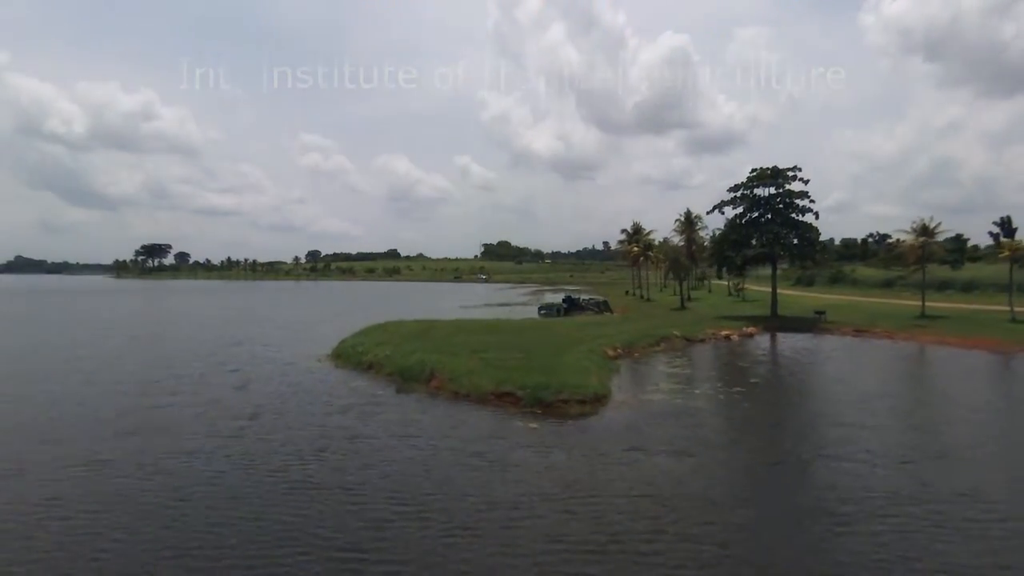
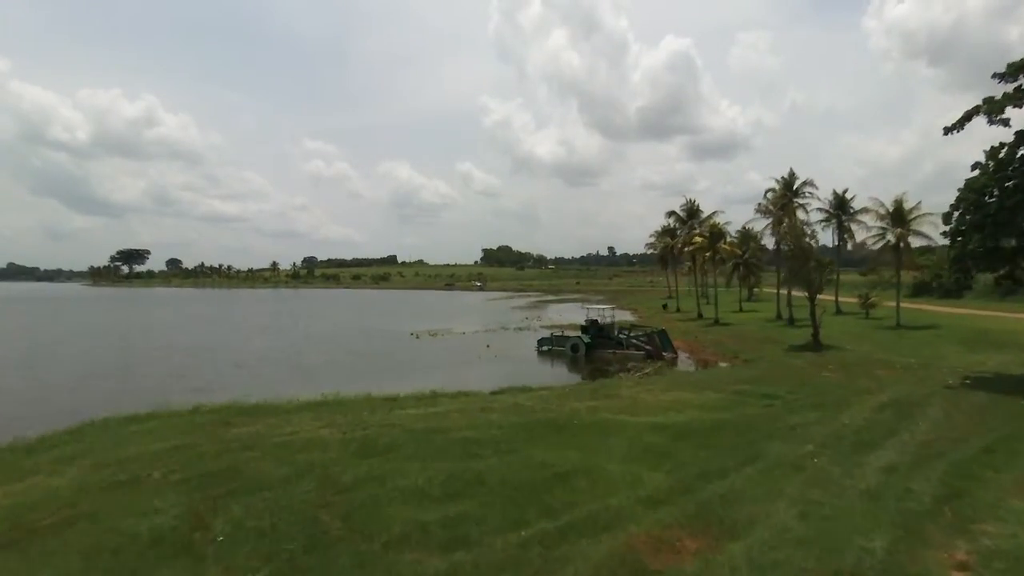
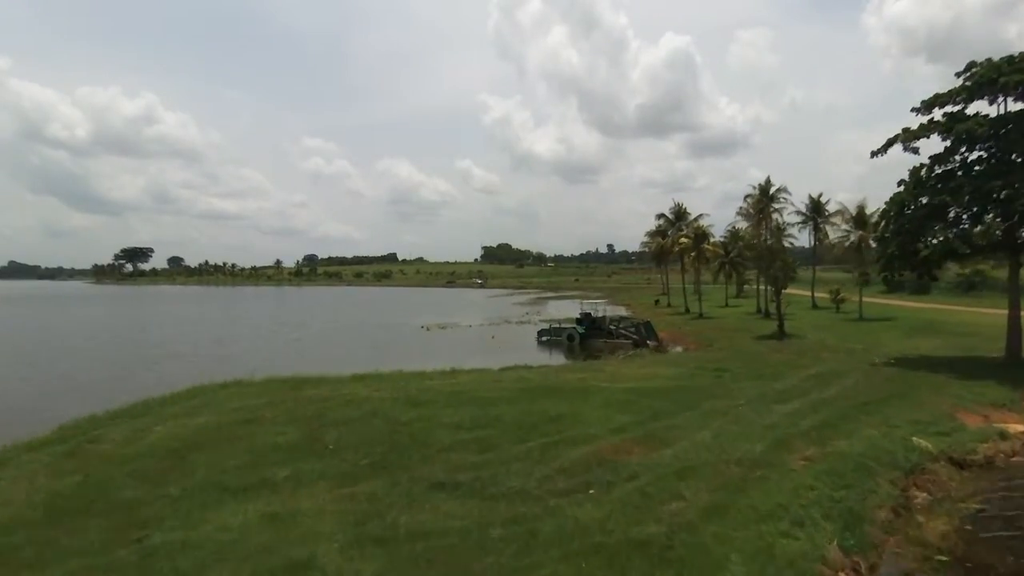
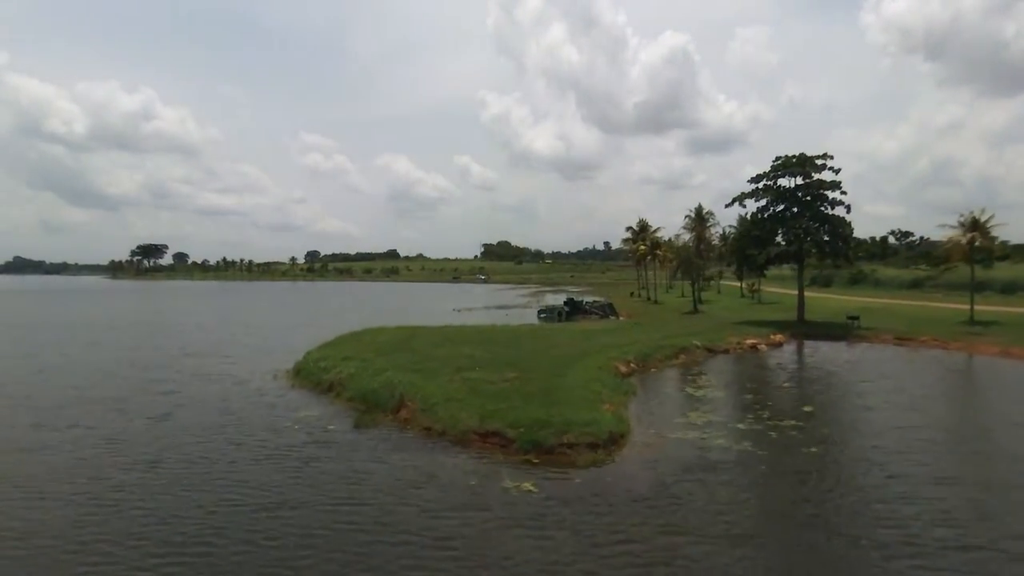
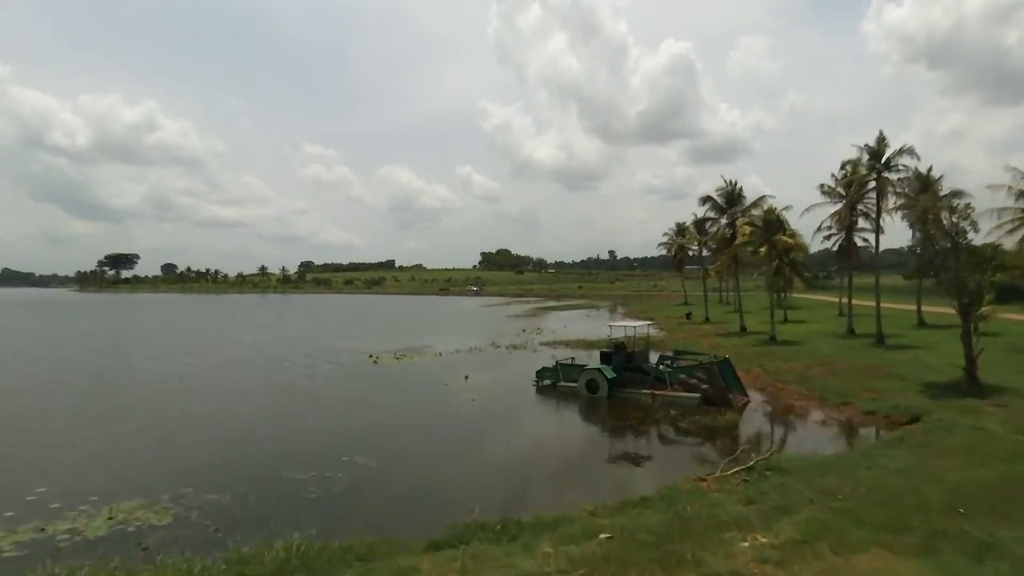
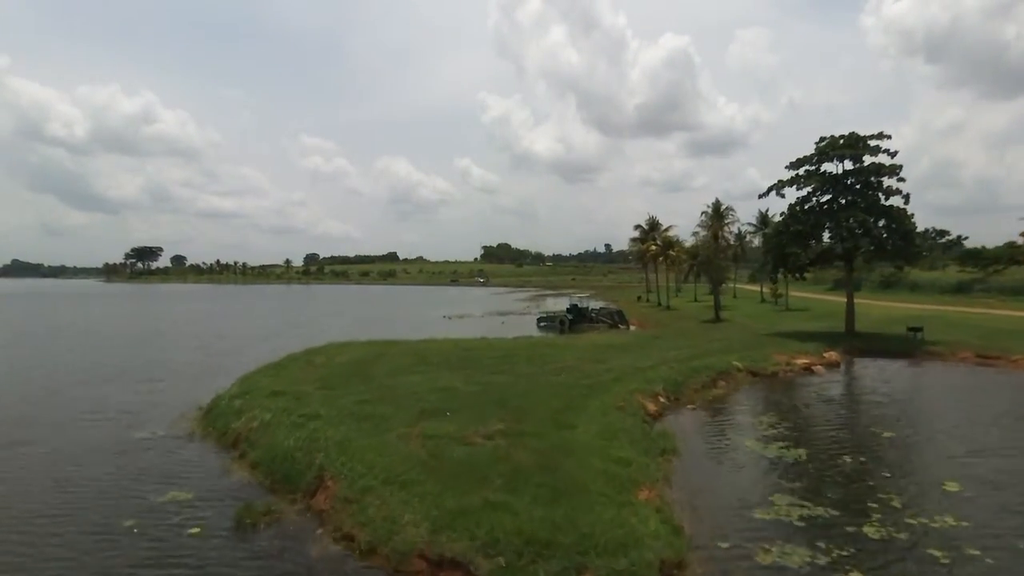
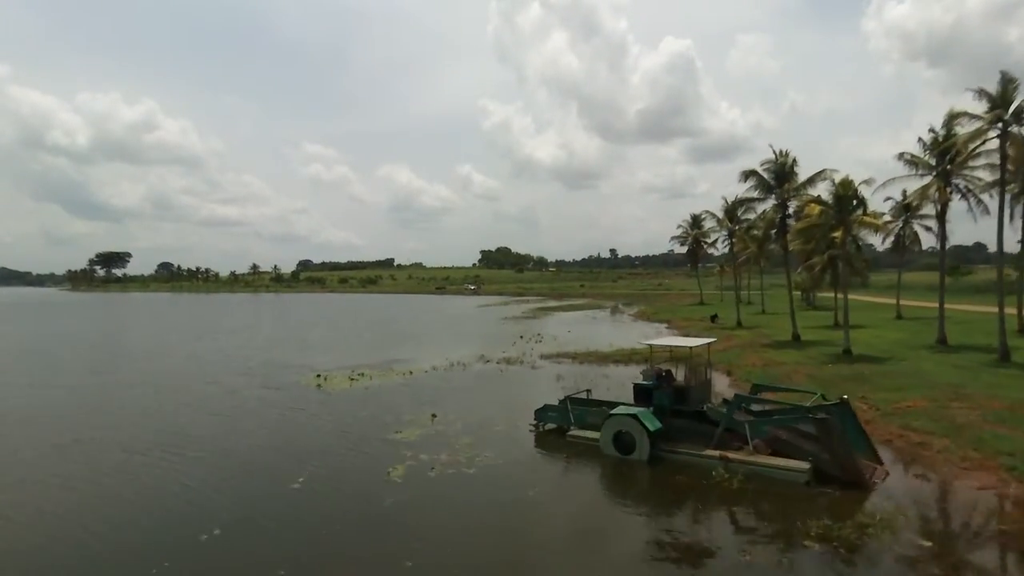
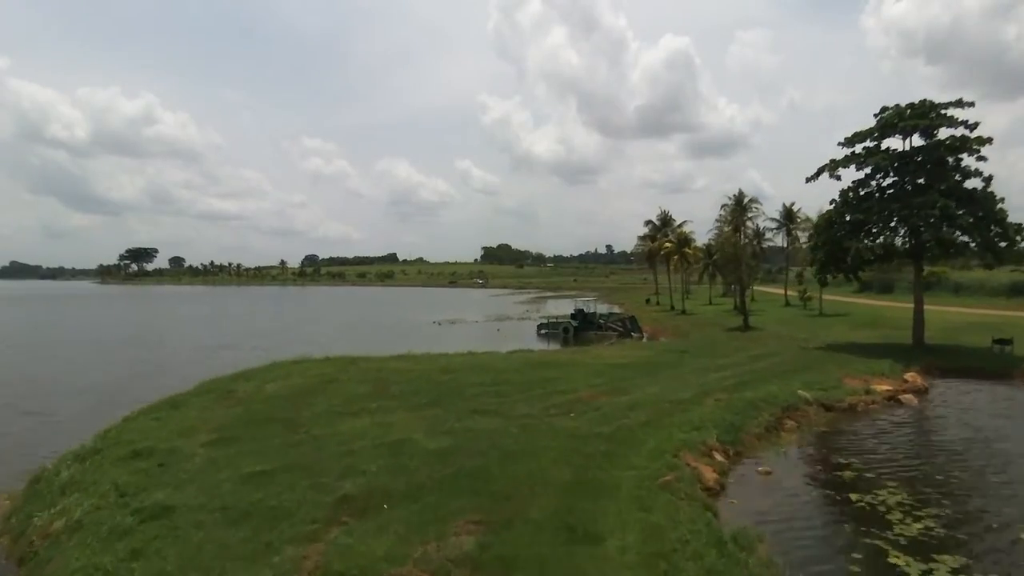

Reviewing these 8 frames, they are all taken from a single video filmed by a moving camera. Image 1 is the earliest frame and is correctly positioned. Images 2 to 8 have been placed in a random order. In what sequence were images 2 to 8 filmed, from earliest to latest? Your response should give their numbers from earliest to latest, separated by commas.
4, 6, 8, 3, 2, 5, 7
